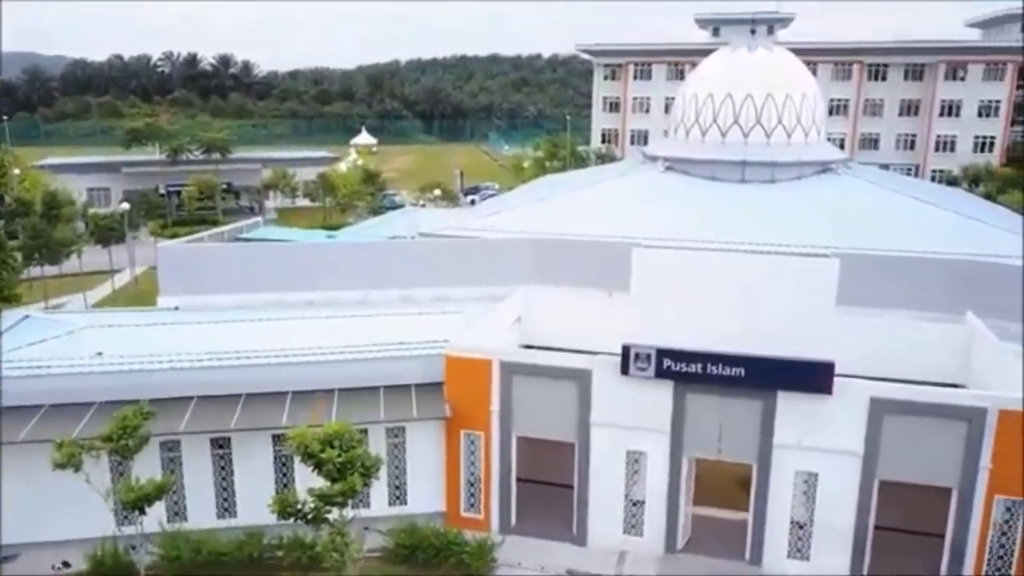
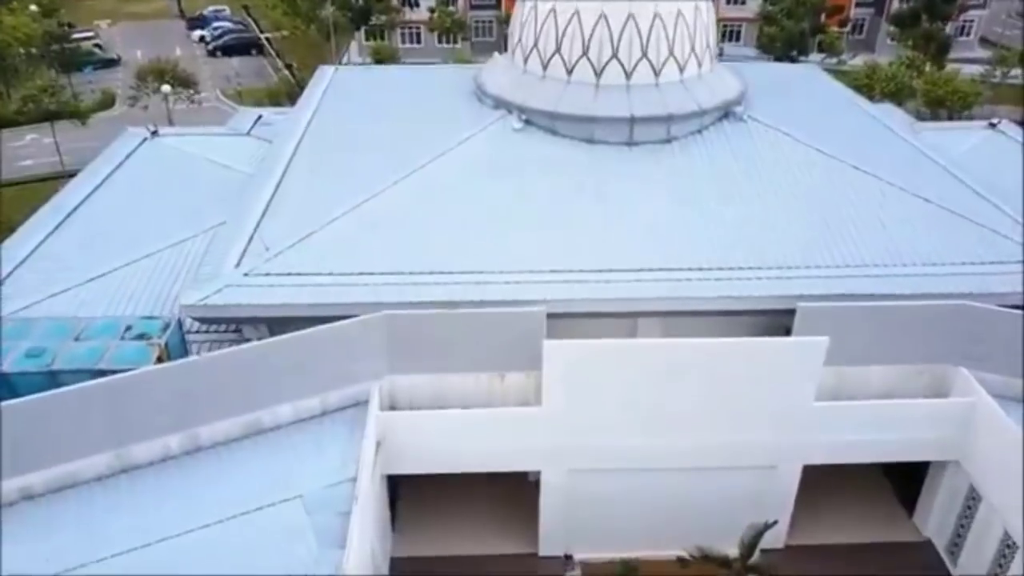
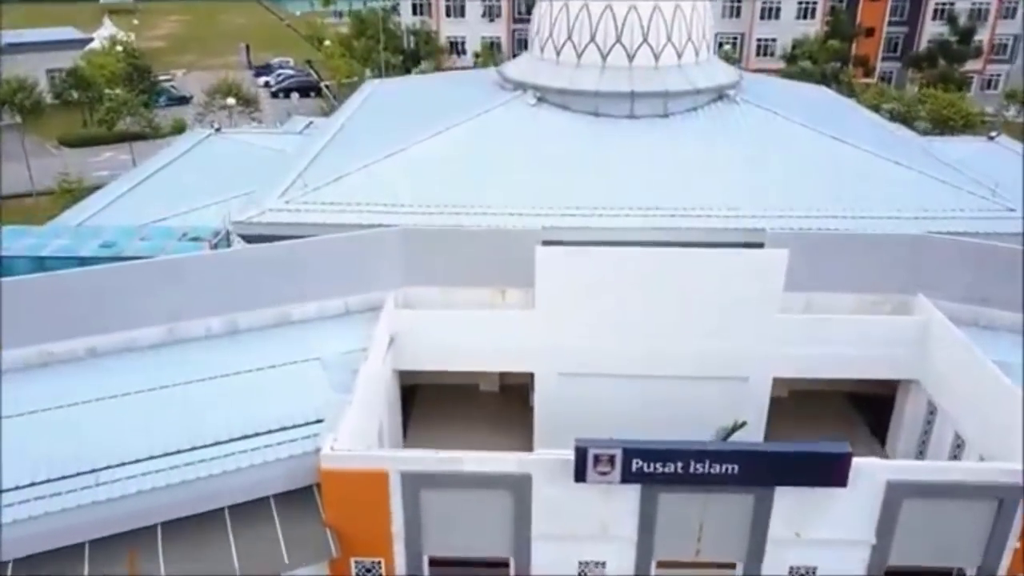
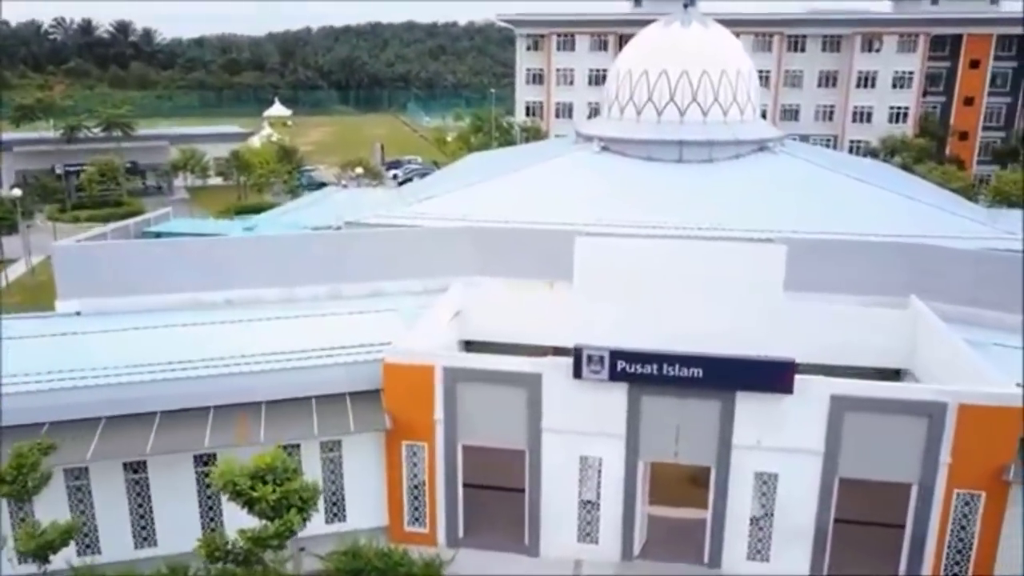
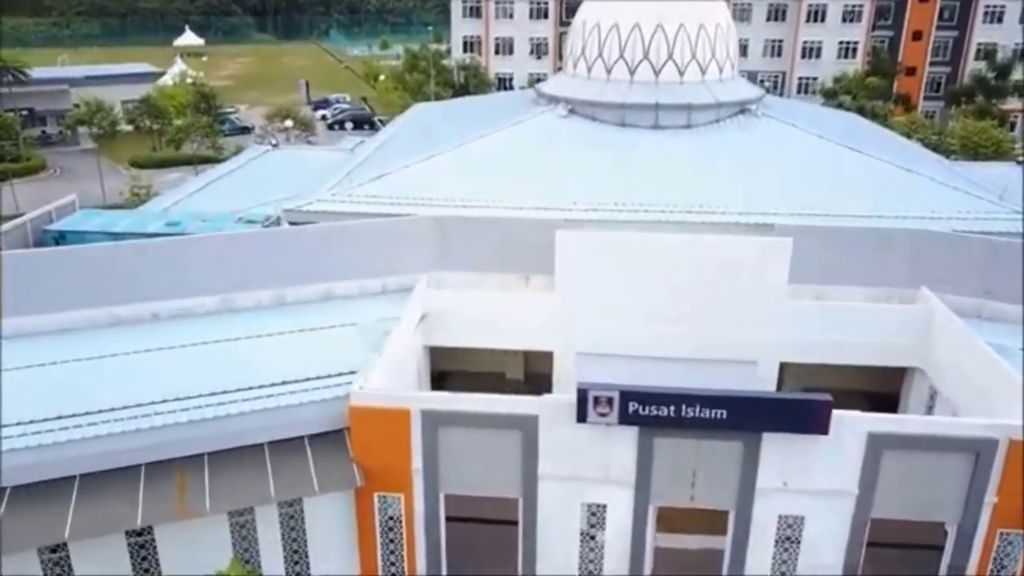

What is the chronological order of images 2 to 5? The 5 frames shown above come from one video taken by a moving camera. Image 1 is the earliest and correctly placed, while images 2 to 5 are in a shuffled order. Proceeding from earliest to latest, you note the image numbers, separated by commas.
4, 5, 3, 2
